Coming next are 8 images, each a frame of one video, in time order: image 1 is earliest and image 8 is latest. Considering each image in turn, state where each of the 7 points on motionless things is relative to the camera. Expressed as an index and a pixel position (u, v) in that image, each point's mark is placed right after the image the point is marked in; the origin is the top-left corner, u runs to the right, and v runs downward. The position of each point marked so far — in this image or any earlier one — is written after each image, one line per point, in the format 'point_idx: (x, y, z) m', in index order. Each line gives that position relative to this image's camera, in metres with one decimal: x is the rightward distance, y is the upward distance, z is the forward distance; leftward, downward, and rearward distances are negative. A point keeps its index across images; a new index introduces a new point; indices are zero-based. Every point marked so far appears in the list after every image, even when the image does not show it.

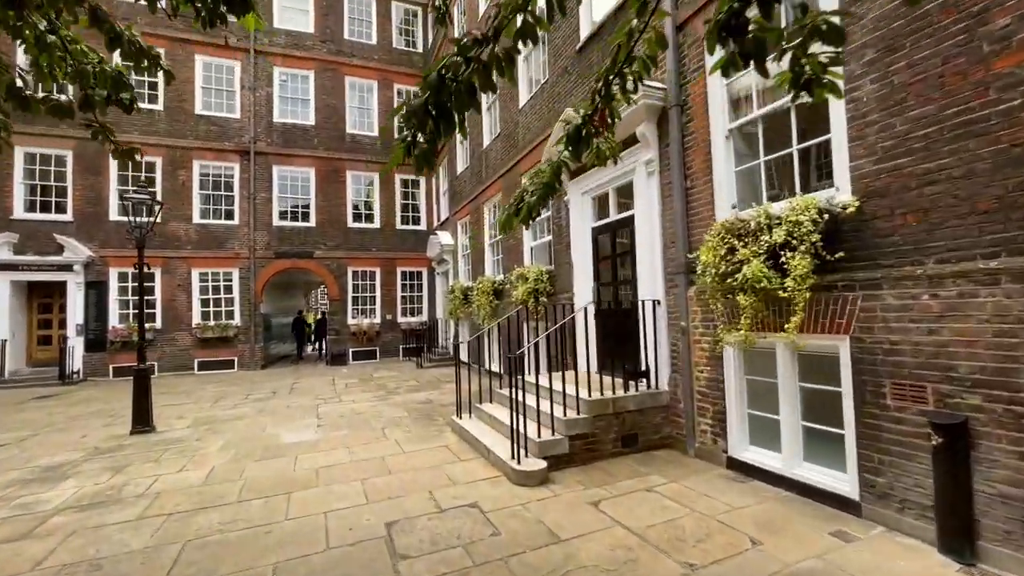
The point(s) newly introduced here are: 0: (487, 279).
0: (-0.5, +0.3, +10.9) m
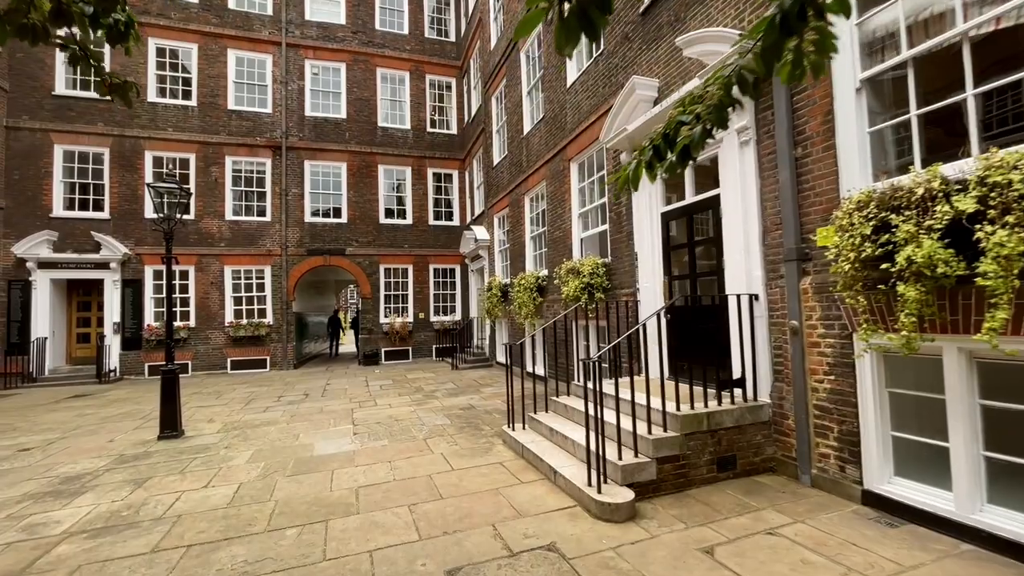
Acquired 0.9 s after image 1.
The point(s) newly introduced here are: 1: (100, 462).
0: (+0.5, +0.4, +10.1) m
1: (-5.5, -2.3, +6.0) m
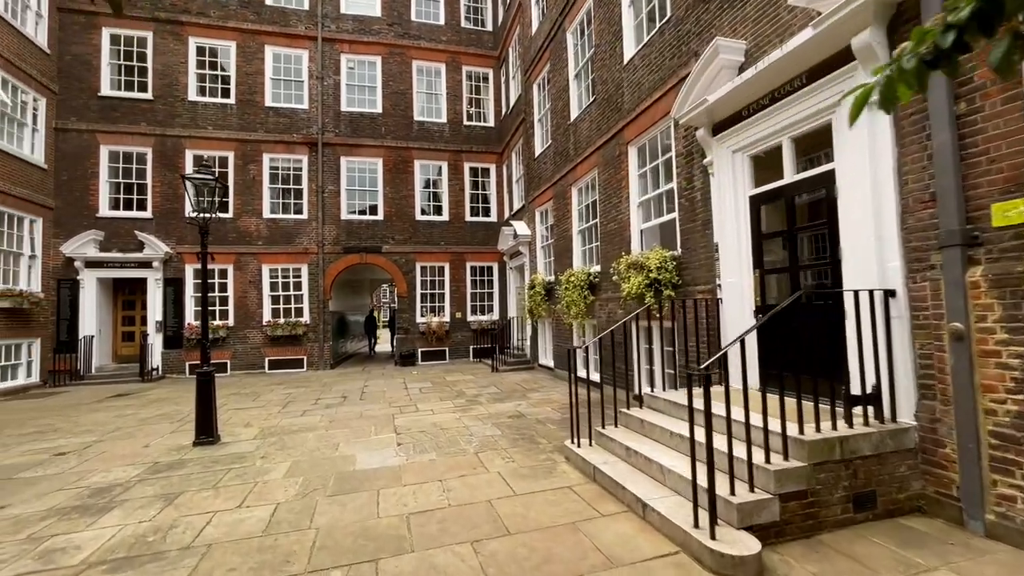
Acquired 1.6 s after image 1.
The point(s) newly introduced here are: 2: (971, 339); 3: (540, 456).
0: (+1.5, +0.4, +9.3) m
1: (-4.8, -2.3, +5.6) m
2: (+3.4, -0.4, +3.3) m
3: (+0.3, -2.1, +5.4) m
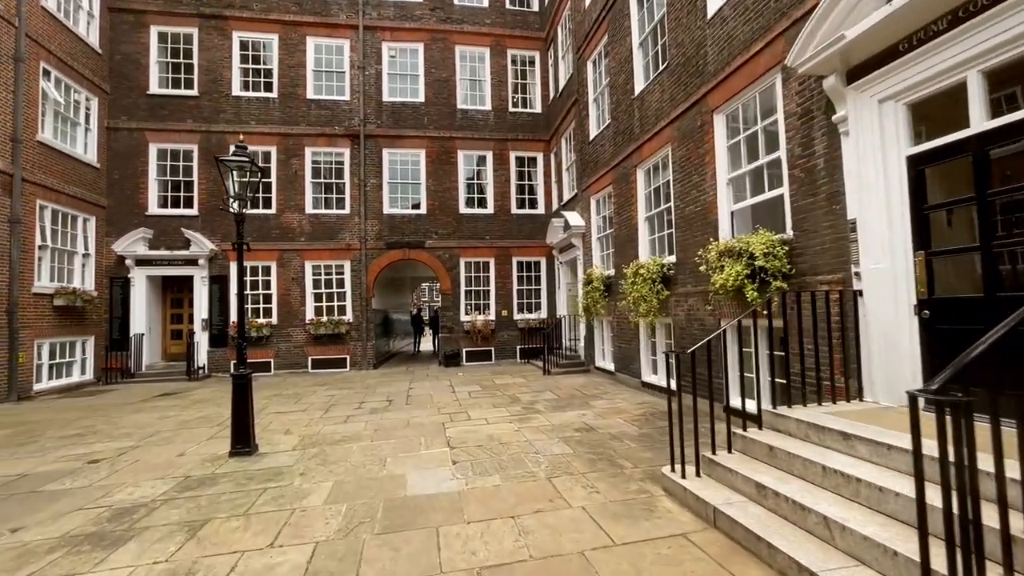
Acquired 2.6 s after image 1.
0: (+2.6, +0.5, +8.1) m
1: (-3.9, -2.2, +5.0) m
2: (+4.0, -0.3, +2.0) m
3: (+1.2, -1.9, +4.4) m
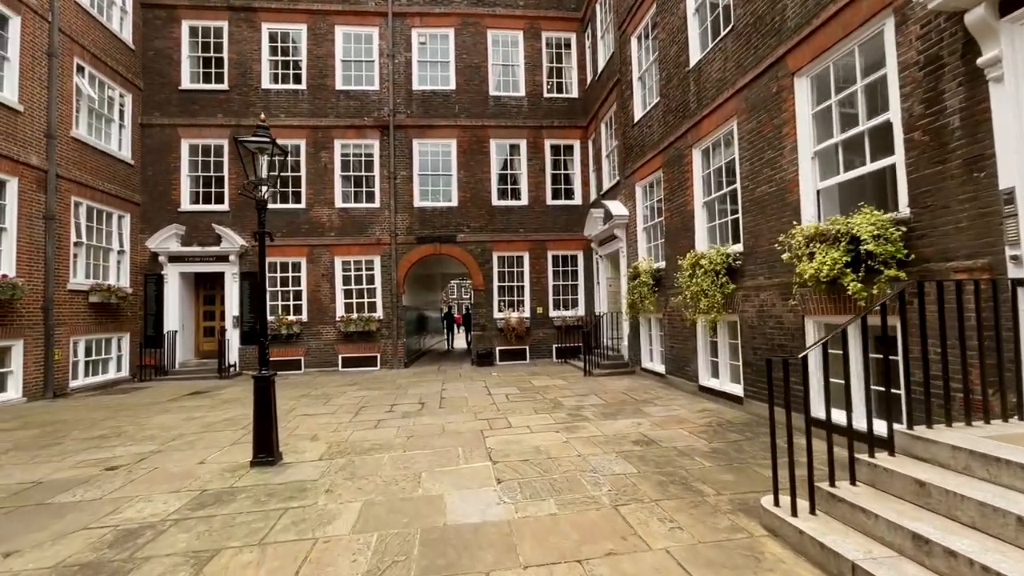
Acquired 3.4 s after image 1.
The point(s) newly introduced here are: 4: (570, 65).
0: (+3.3, +0.7, +7.2) m
1: (-3.4, -2.1, +4.4) m
2: (+4.4, -0.2, +1.0) m
3: (+1.7, -1.9, +3.6) m
4: (+2.0, +7.6, +15.1) m
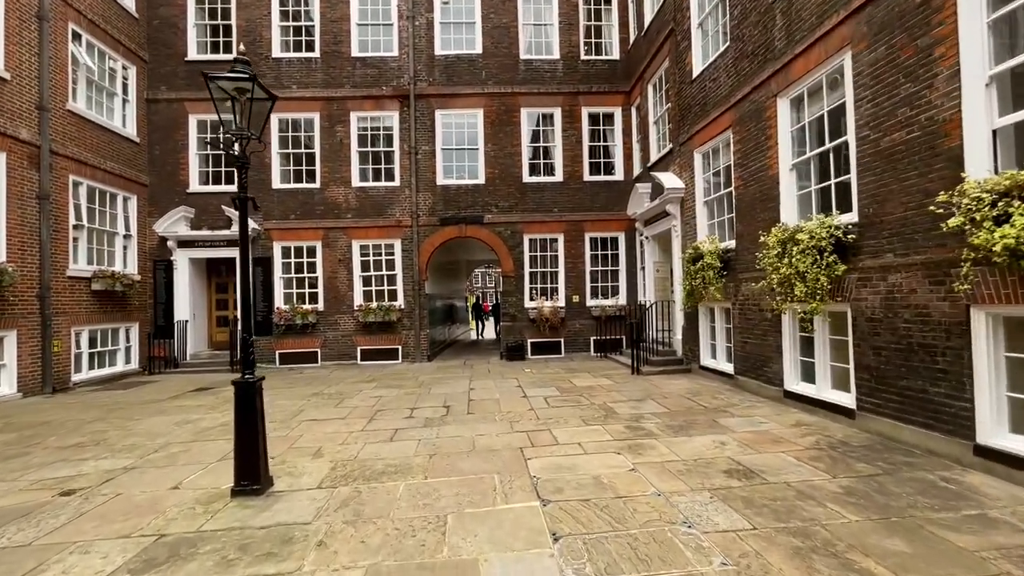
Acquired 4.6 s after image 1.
0: (+3.9, +0.9, +5.6) m
1: (-2.9, -2.0, +3.3) m
2: (+4.6, -0.1, -0.6) m
3: (+2.1, -1.7, +2.1) m
4: (+3.0, +8.0, +13.4) m
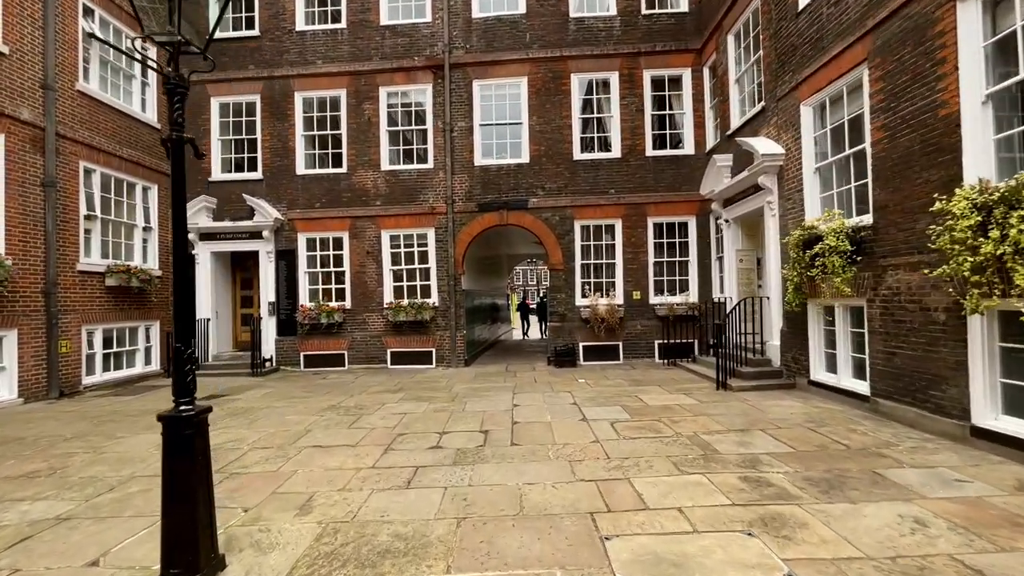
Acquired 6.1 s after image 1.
0: (+4.4, +1.0, +3.5) m
1: (-2.6, -1.9, +1.8) m
2: (+4.6, 0.0, -2.7) m
3: (+2.3, -1.6, +0.2) m
4: (+4.2, +8.2, +11.4) m
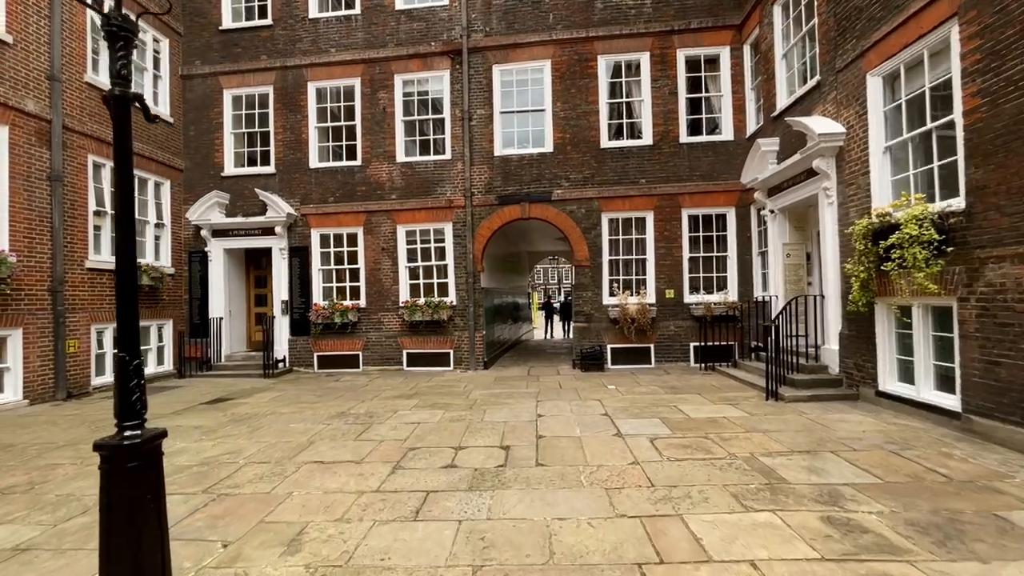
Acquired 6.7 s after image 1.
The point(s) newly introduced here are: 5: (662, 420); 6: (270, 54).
0: (+4.6, +1.0, +2.6) m
1: (-2.5, -1.9, +1.3) m
2: (+4.5, 0.0, -3.6) m
3: (+2.3, -1.6, -0.6) m
4: (+4.8, +8.2, +10.5) m
5: (+2.0, -1.7, +5.9) m
6: (-6.3, +6.1, +11.6) m
